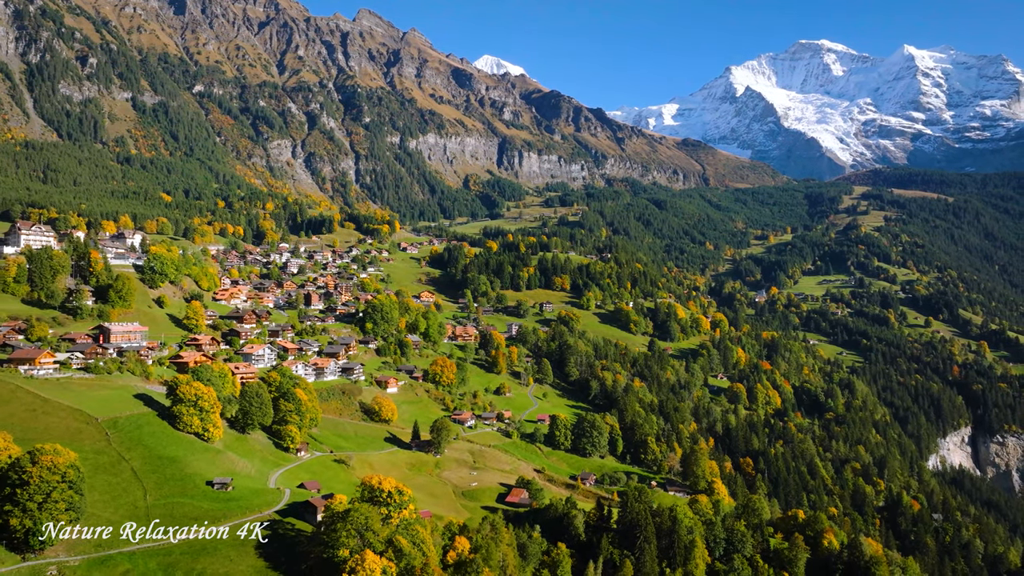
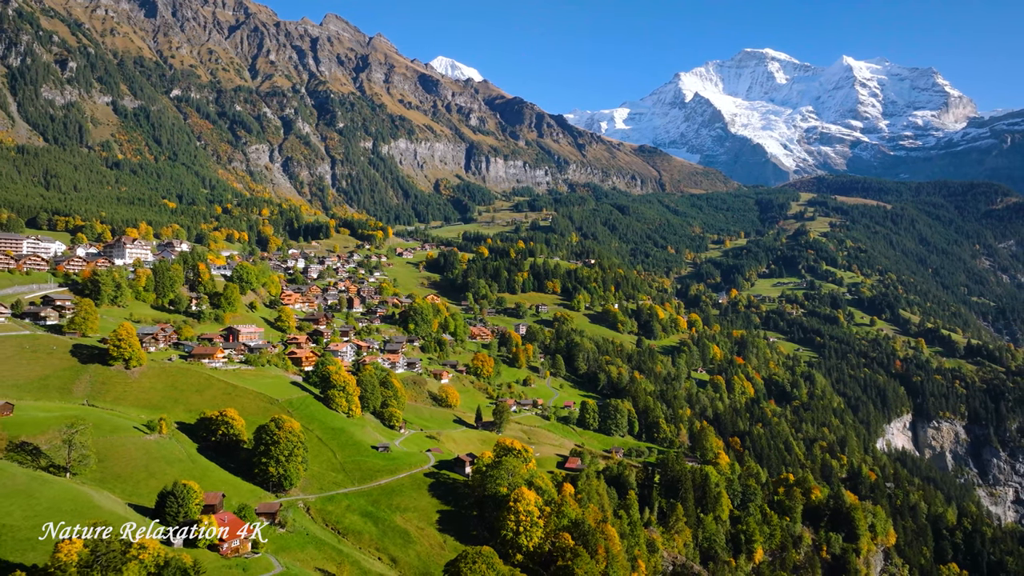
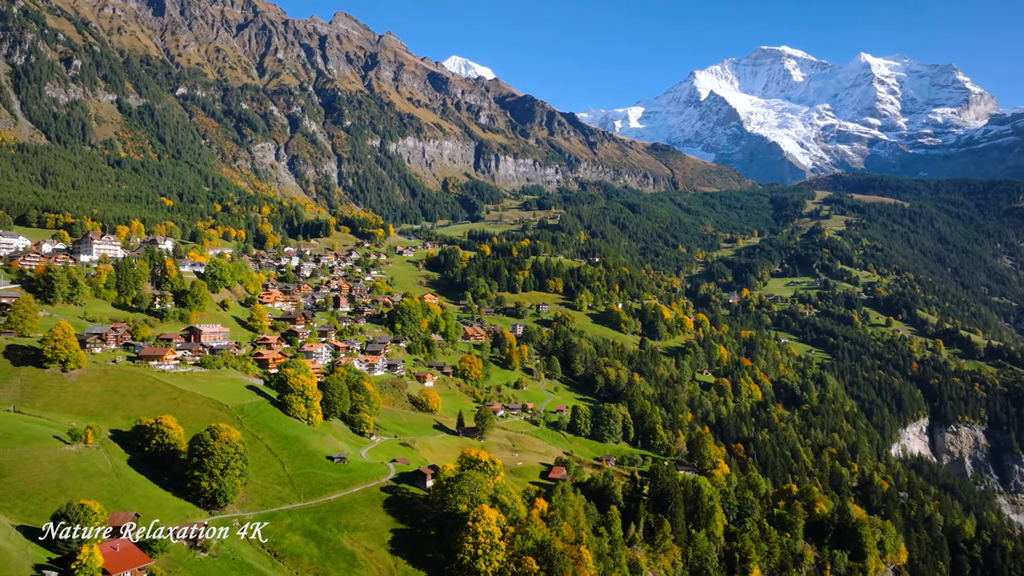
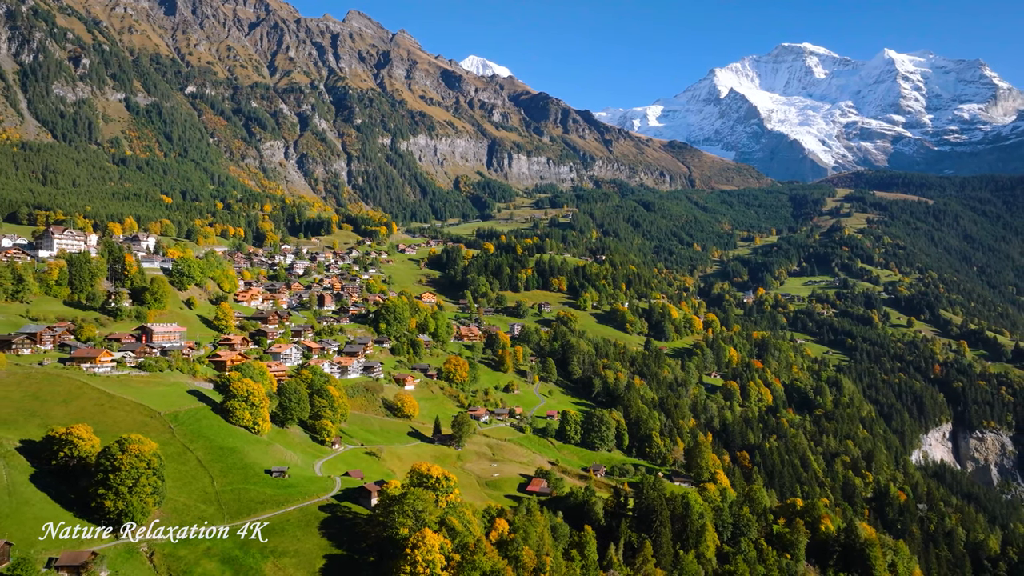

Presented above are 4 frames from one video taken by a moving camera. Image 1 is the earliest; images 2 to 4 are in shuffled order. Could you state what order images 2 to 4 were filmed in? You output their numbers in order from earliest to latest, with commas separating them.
4, 3, 2
